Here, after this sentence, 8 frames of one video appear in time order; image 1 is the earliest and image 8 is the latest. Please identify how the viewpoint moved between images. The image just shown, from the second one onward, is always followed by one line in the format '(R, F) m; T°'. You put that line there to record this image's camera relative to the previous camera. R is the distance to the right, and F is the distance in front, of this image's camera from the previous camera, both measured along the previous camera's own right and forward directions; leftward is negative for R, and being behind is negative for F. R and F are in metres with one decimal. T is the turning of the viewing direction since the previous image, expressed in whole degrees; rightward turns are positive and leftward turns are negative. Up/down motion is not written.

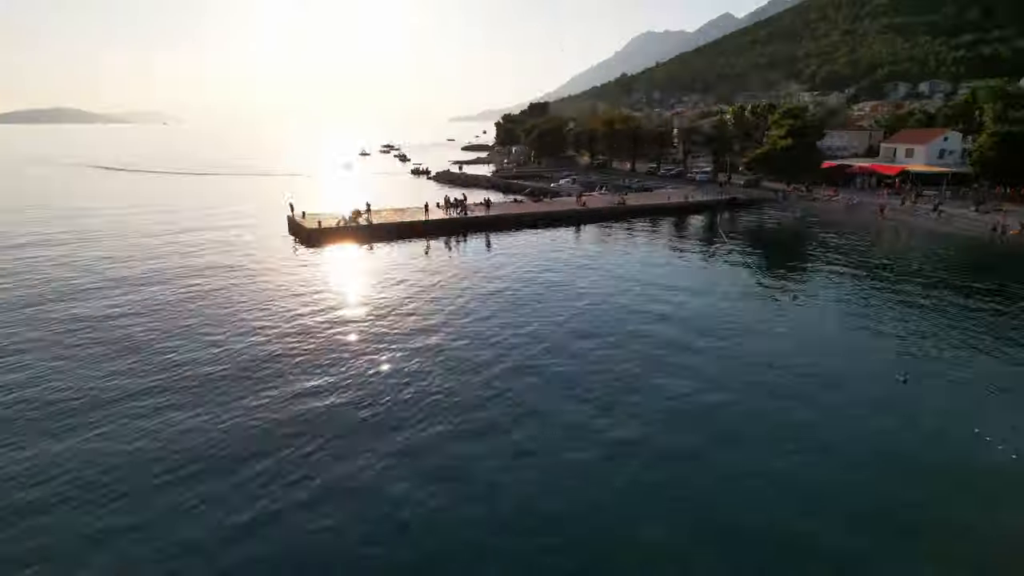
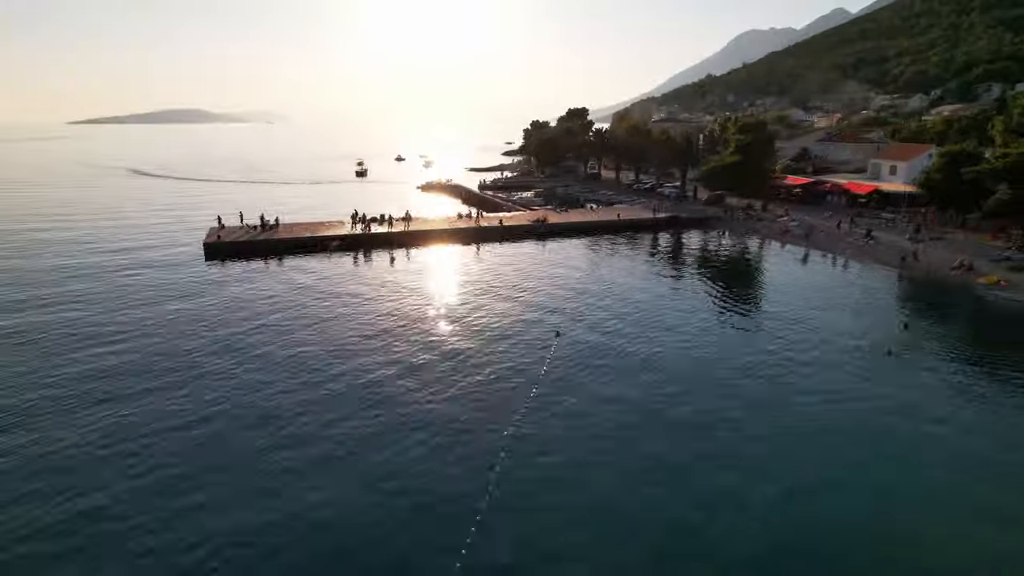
(+16.2, +0.6) m; -7°
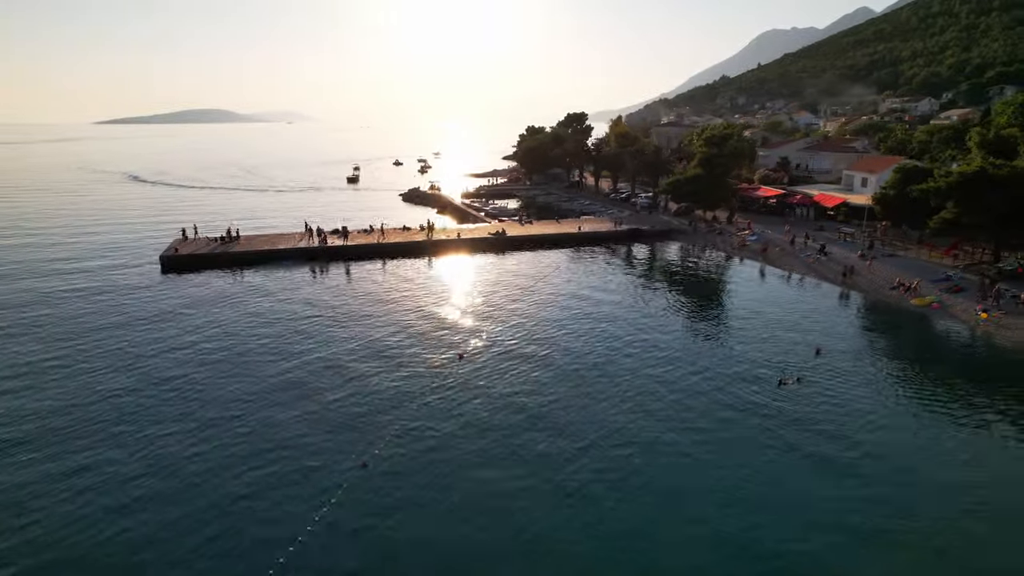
(+5.7, -0.2) m; -1°
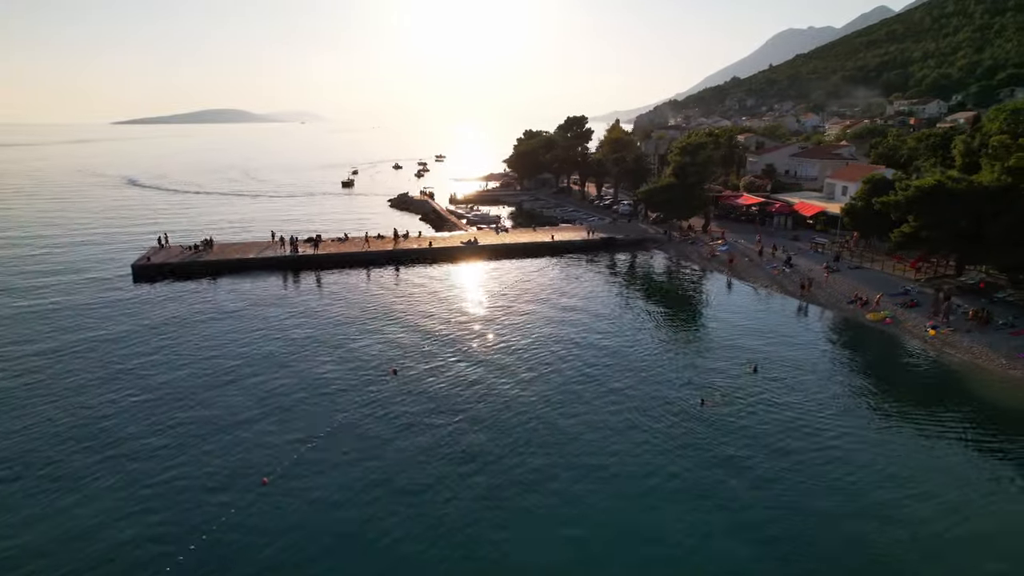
(+4.0, -0.2) m; -1°
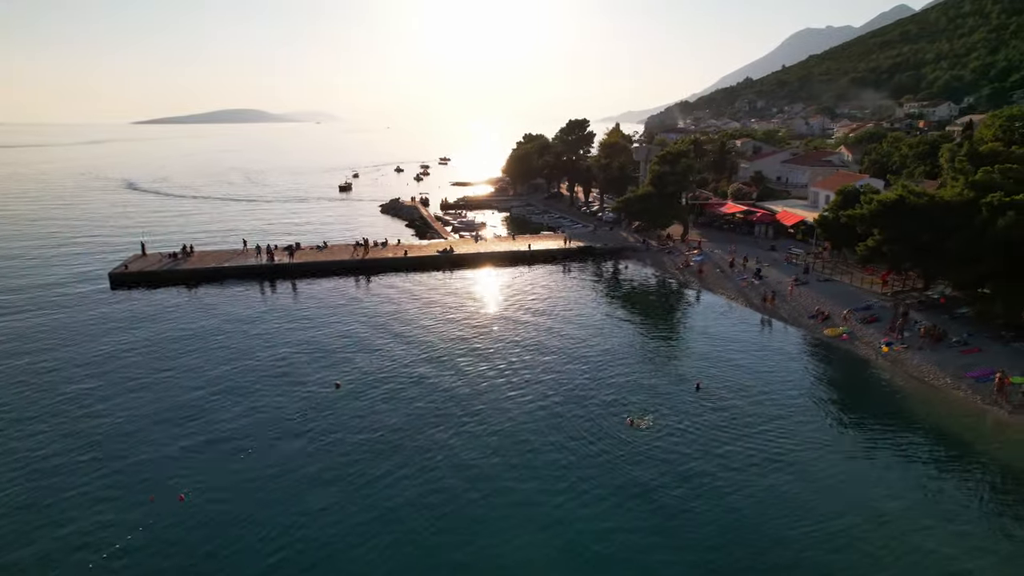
(+3.7, -0.2) m; -1°
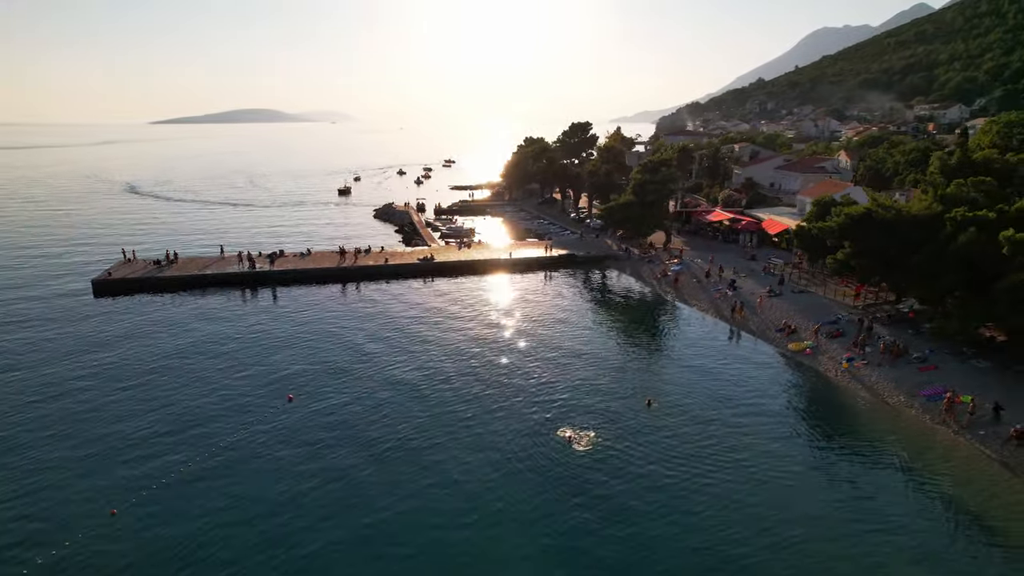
(+3.2, -0.2) m; -1°
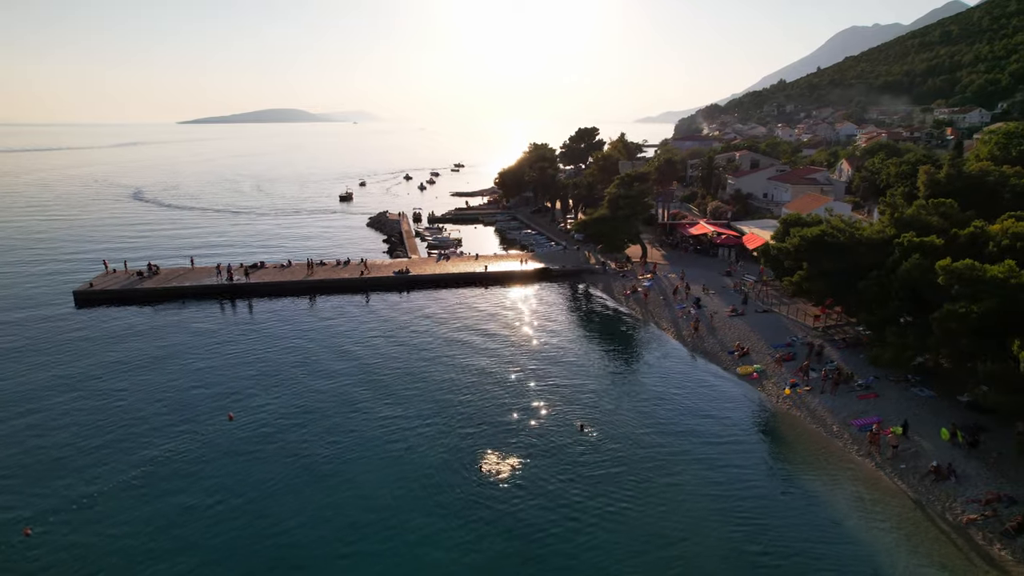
(+4.7, -0.4) m; -2°
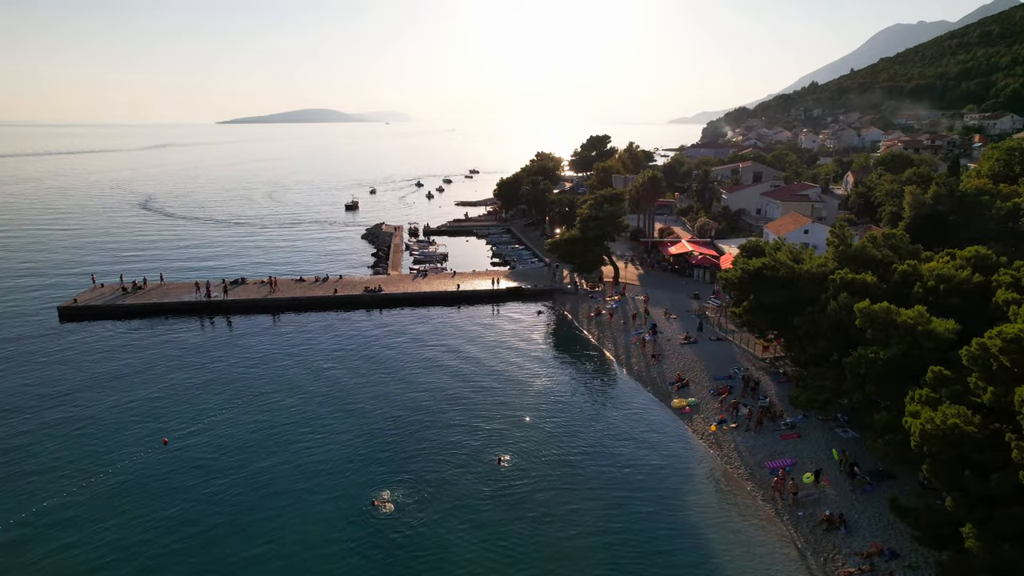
(+6.1, -0.6) m; -2°
